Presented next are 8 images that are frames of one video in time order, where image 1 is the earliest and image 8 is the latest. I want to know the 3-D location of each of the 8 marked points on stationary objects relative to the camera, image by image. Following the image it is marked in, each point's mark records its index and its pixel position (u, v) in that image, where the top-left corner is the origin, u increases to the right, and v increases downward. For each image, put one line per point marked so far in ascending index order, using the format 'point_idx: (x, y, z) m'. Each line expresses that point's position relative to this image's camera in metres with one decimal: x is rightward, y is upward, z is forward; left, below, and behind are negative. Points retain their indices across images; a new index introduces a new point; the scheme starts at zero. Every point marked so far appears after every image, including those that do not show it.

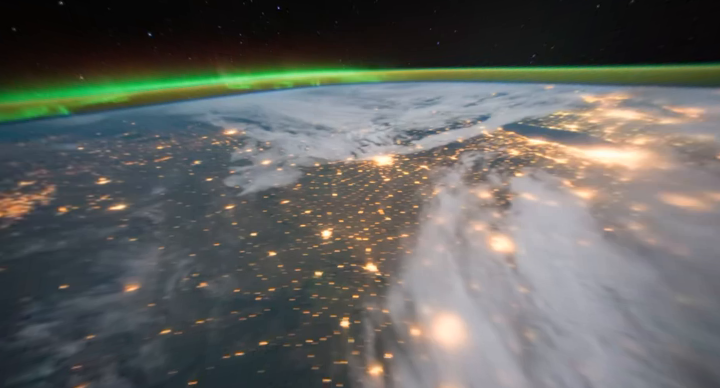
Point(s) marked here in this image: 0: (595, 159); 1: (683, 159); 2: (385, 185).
0: (+2.0, +0.3, +2.1) m
1: (+2.5, +0.3, +1.8) m
2: (+0.2, +0.1, +1.9) m
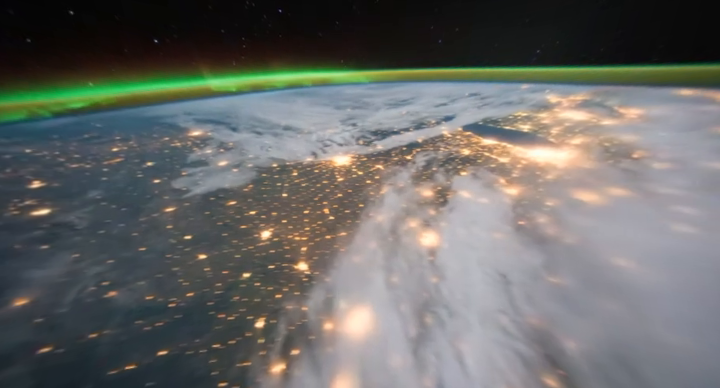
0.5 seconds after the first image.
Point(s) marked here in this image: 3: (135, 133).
0: (+1.6, +0.4, +2.2) m
1: (+2.1, +0.3, +2.0) m
2: (-0.2, +0.1, +1.9) m
3: (-5.0, +1.3, +5.1) m
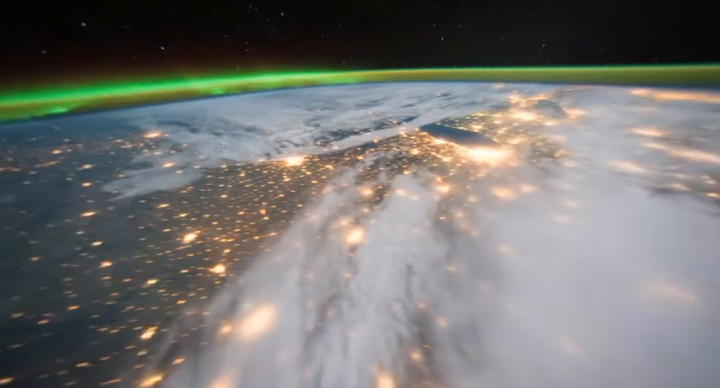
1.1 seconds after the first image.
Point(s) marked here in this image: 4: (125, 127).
0: (+1.1, +0.4, +2.4) m
1: (+1.6, +0.3, +2.2) m
2: (-0.7, +0.1, +1.9) m
3: (-5.7, +1.2, +4.6) m
4: (-5.4, +1.5, +5.4) m
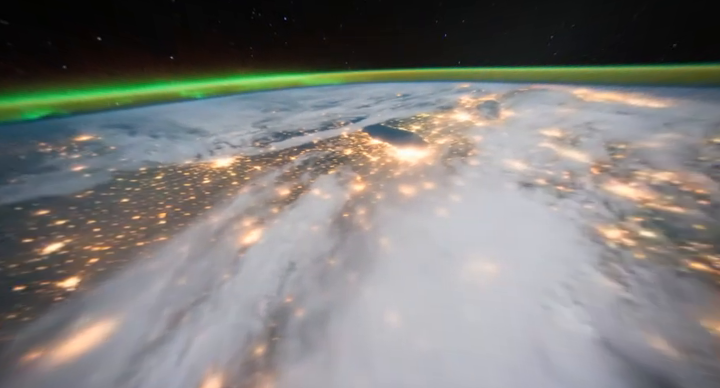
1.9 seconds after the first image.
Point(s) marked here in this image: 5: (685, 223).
0: (+0.4, +0.4, +2.5) m
1: (+0.9, +0.4, +2.4) m
2: (-1.3, +0.1, +1.9) m
3: (-6.7, +1.1, +3.9) m
4: (-6.5, +1.4, +4.7) m
5: (+1.6, -0.1, +1.1) m
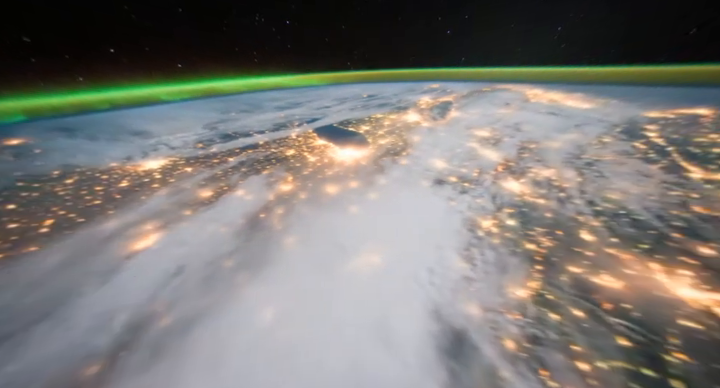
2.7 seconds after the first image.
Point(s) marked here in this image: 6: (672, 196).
0: (-0.3, +0.4, +2.6) m
1: (+0.2, +0.4, +2.5) m
2: (-1.9, 0.0, +1.8) m
3: (-7.5, +0.9, +3.2) m
4: (-7.4, +1.2, +4.0) m
5: (+1.1, -0.1, +1.4) m
6: (+1.8, 0.0, +1.3) m
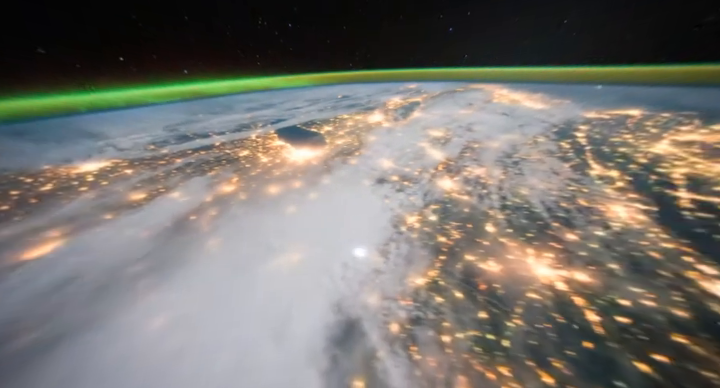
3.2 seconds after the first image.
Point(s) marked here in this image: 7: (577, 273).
0: (-0.9, +0.4, +2.6) m
1: (-0.3, +0.4, +2.6) m
2: (-2.4, 0.0, +1.6) m
3: (-8.1, +0.8, +2.6) m
4: (-8.1, +1.1, +3.3) m
5: (+0.7, -0.1, +1.5) m
6: (+1.4, 0.0, +1.5) m
7: (+0.9, -0.3, +0.9) m
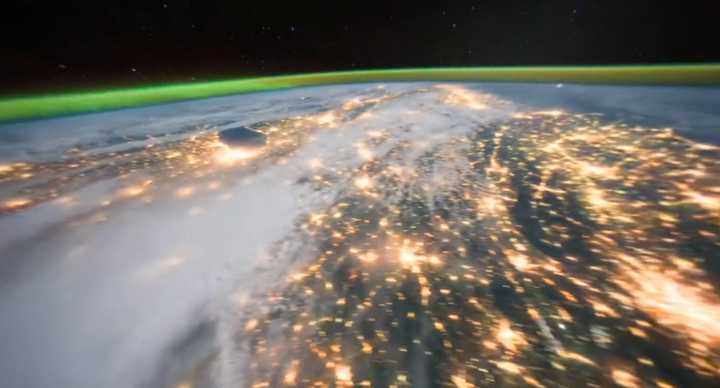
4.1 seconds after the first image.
0: (-1.6, +0.4, +2.5) m
1: (-1.1, +0.4, +2.5) m
2: (-3.0, -0.1, +1.3) m
3: (-8.8, +0.5, +1.4) m
4: (-8.9, +0.9, +2.2) m
5: (0.0, -0.1, +1.6) m
6: (+0.8, +0.1, +1.8) m
7: (+0.3, -0.3, +1.1) m
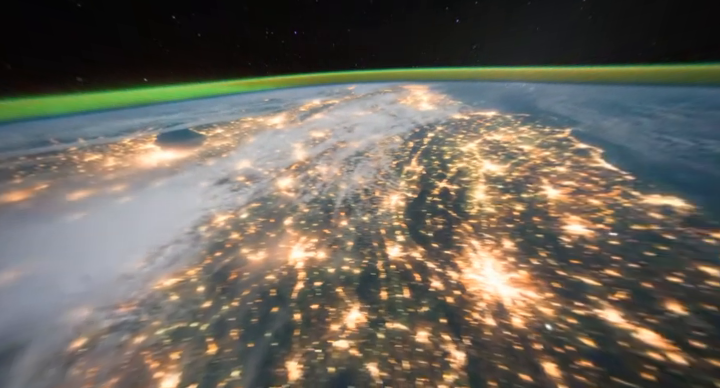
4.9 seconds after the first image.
0: (-2.4, +0.4, +2.2) m
1: (-1.8, +0.4, +2.4) m
2: (-3.5, -0.2, +0.9) m
3: (-9.3, +0.3, +0.3) m
4: (-9.6, +0.6, +1.0) m
5: (-0.6, -0.1, +1.6) m
6: (+0.1, +0.1, +1.8) m
7: (-0.2, -0.3, +1.1) m
